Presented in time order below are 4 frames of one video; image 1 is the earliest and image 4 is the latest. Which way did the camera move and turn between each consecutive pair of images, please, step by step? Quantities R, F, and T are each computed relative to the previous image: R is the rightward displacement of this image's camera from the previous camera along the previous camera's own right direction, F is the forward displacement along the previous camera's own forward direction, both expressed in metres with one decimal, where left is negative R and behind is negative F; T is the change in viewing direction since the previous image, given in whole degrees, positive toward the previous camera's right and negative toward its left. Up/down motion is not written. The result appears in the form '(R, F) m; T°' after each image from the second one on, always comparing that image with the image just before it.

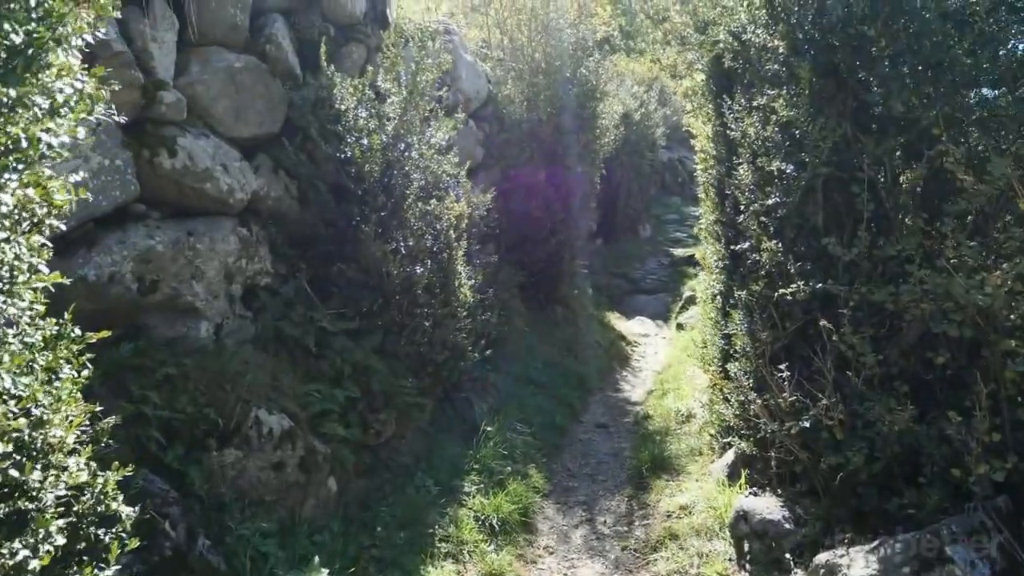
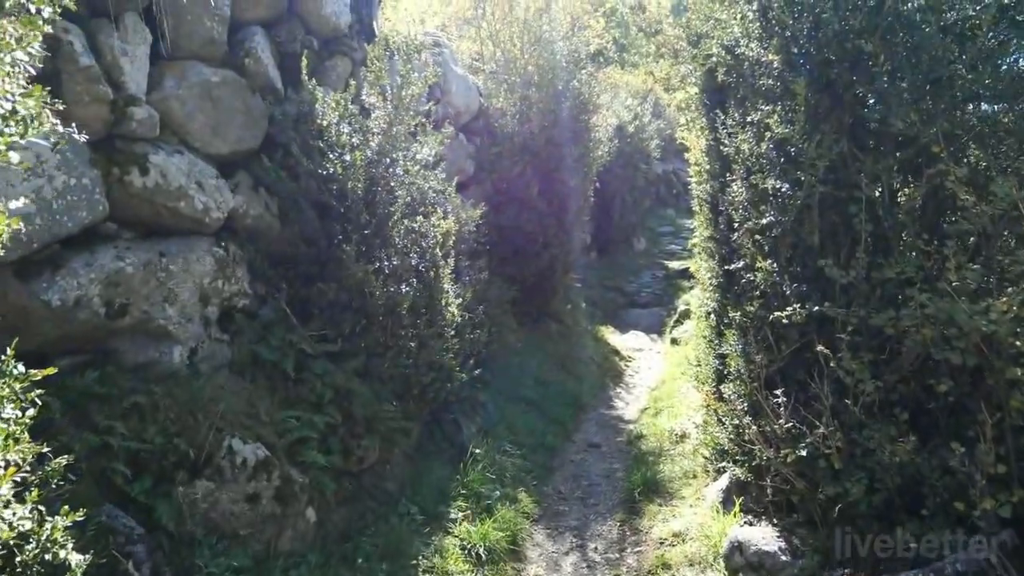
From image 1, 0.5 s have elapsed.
(+0.1, +0.2) m; 0°
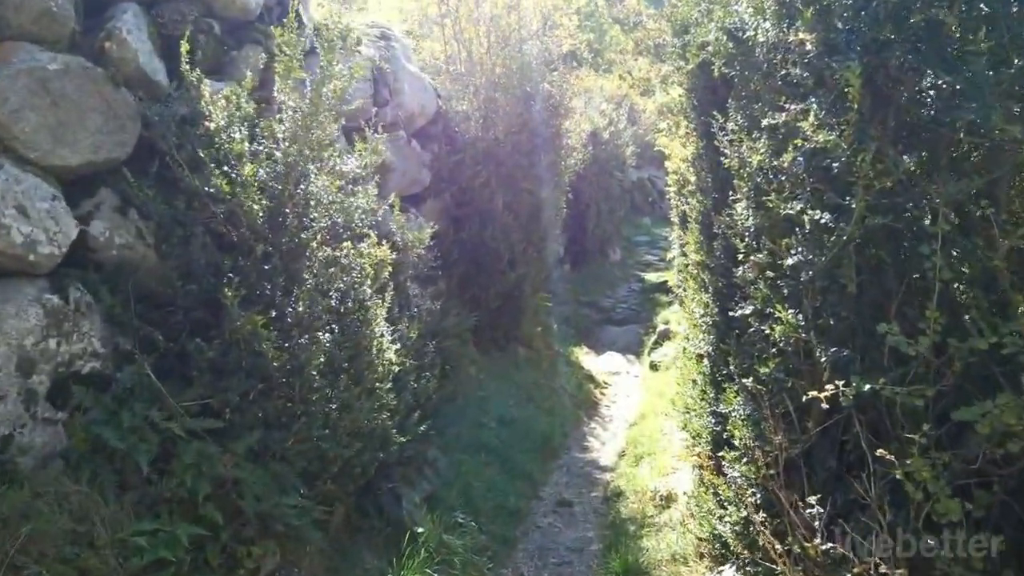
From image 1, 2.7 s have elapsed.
(+0.2, +1.4) m; +2°
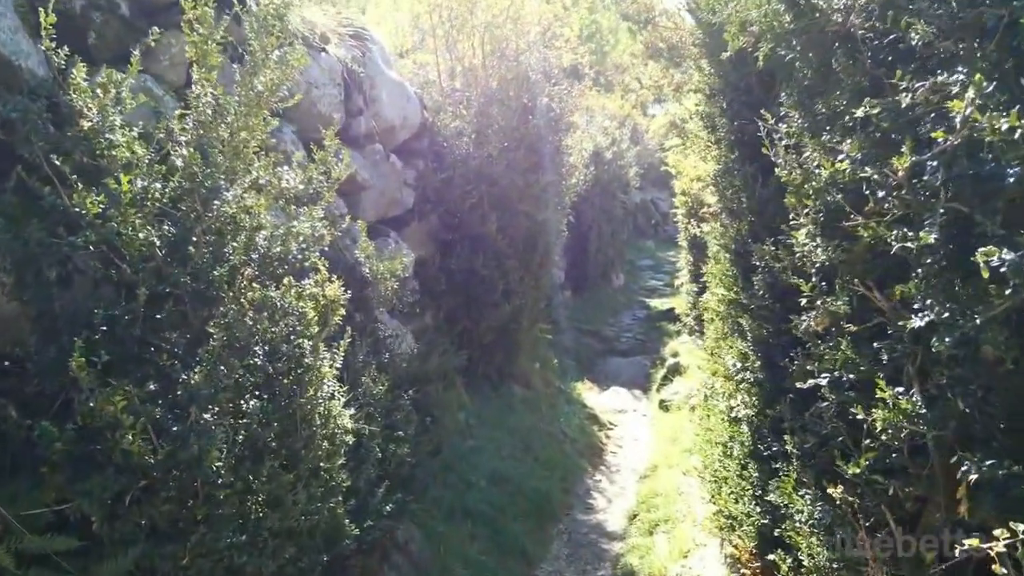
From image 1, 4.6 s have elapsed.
(+0.1, +1.4) m; 0°
